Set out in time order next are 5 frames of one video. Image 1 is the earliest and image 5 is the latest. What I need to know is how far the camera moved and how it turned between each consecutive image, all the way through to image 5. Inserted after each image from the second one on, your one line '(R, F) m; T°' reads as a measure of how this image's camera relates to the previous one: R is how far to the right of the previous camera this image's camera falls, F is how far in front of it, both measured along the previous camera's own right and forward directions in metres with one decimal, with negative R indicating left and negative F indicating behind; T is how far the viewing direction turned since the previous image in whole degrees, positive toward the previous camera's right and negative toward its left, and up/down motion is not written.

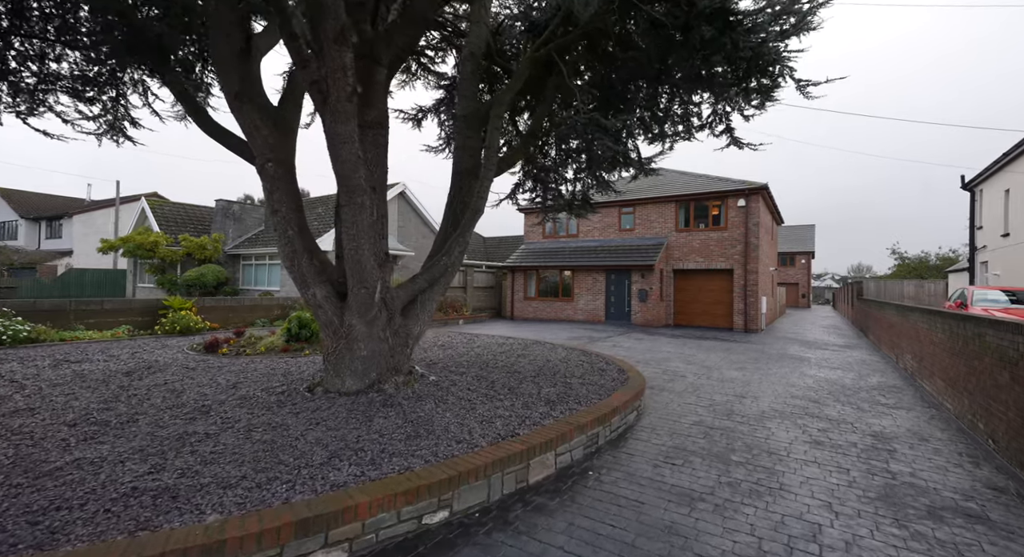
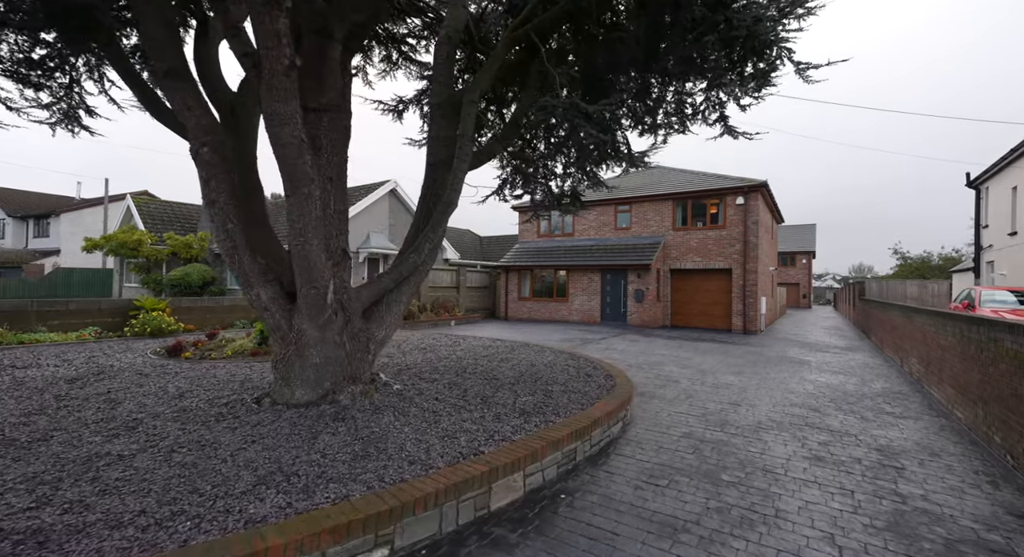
(+0.2, +0.4) m; 0°
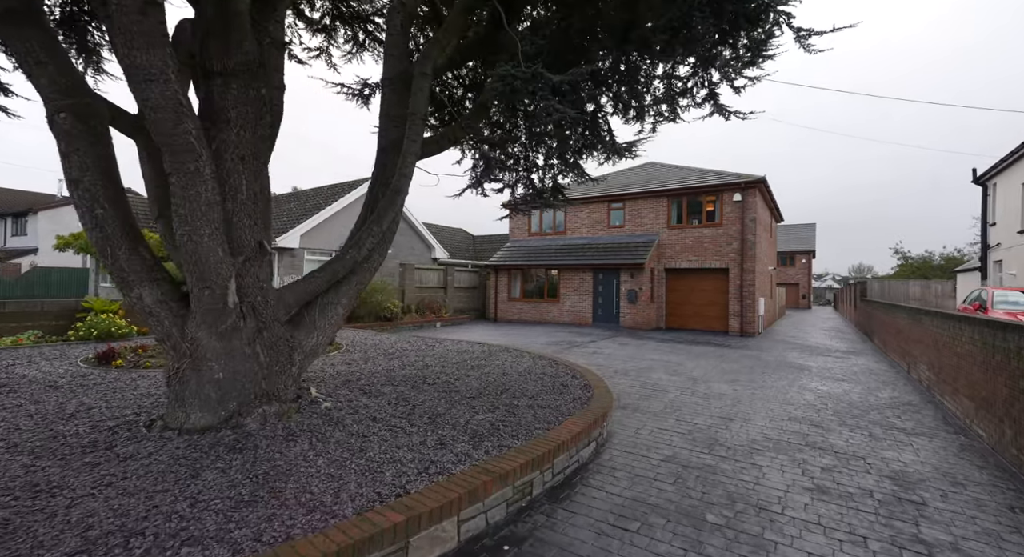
(+0.4, +0.6) m; 0°
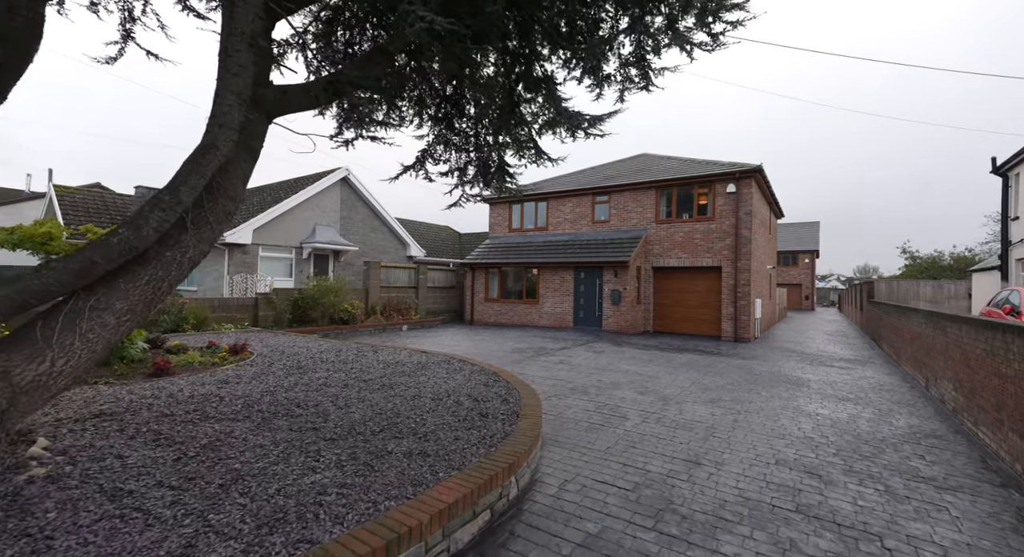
(+0.9, +1.3) m; 0°
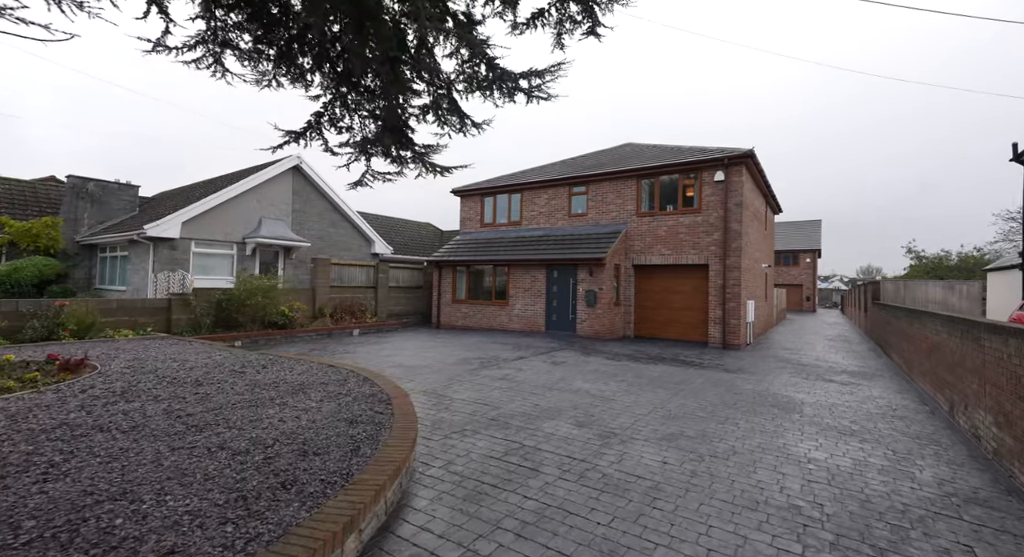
(+1.0, +1.5) m; 0°
